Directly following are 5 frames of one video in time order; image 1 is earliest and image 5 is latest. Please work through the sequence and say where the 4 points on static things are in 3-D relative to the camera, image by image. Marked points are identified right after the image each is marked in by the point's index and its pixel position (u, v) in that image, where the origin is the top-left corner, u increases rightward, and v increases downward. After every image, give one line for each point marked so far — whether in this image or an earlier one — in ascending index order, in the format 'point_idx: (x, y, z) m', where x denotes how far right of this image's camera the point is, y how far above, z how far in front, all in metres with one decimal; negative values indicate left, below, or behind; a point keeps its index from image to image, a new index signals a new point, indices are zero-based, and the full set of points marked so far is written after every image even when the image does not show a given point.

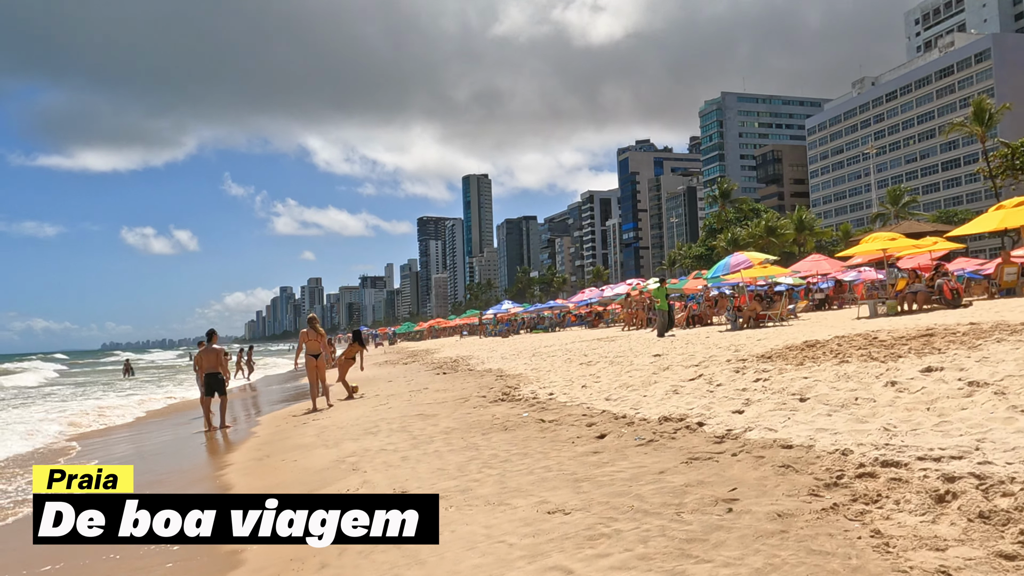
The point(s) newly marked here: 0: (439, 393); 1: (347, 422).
0: (-1.4, -1.9, +10.8) m
1: (-2.4, -2.0, +8.8) m
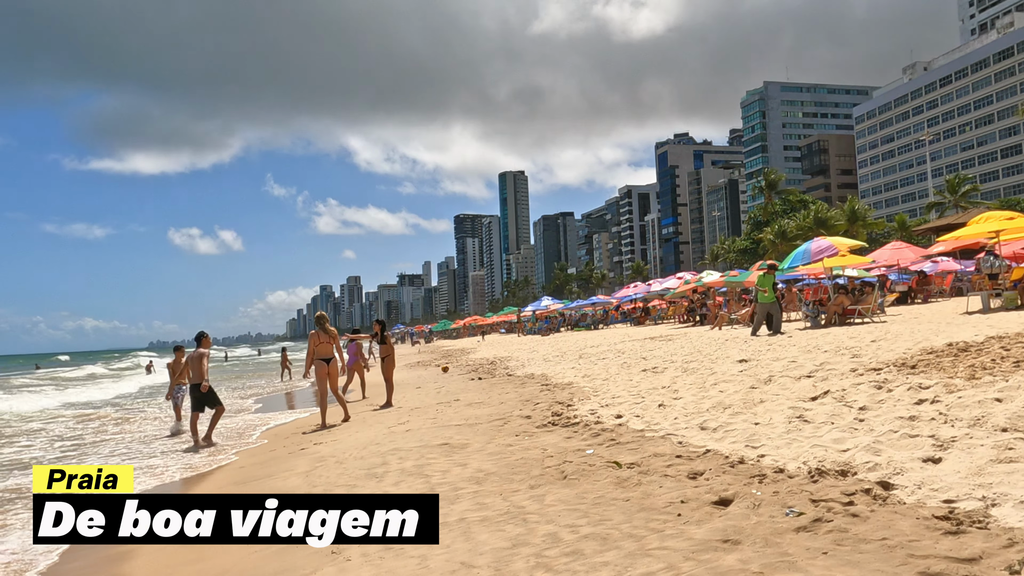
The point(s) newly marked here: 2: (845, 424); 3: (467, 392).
0: (-0.6, -1.8, +8.7) m
1: (-1.8, -1.8, +6.8) m
2: (+2.8, -1.2, +5.0) m
3: (-0.9, -2.0, +11.5) m
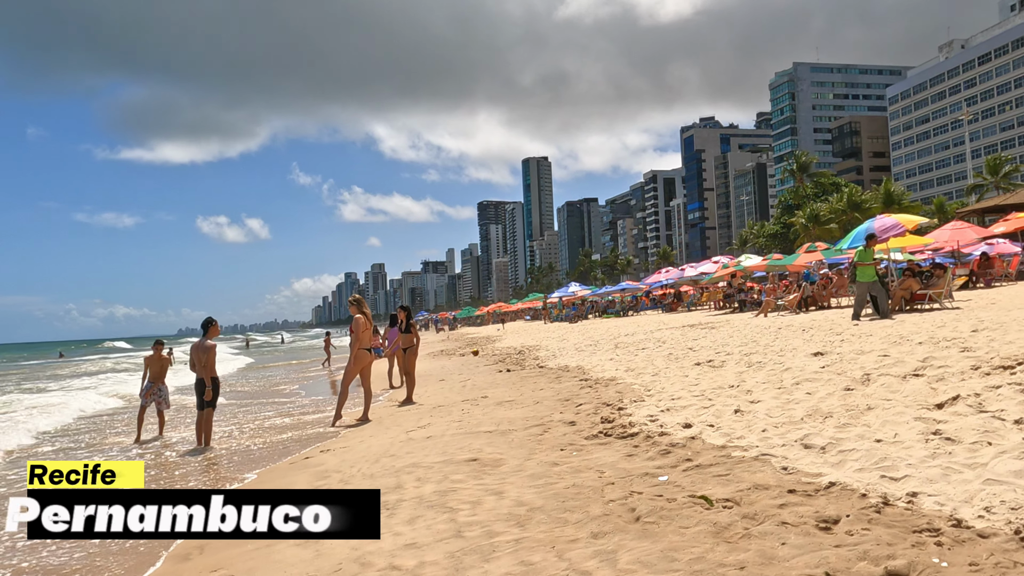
0: (-0.2, -1.6, +7.6) m
1: (-1.4, -1.6, +5.7) m
2: (+3.1, -1.0, +3.7) m
3: (-0.3, -1.7, +10.4) m
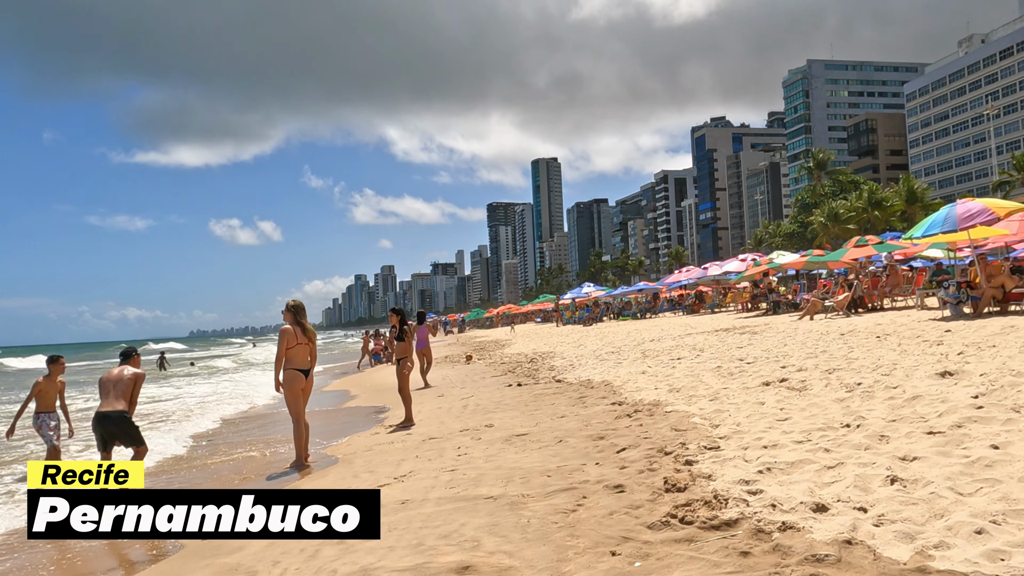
0: (0.0, -1.5, +5.5) m
1: (-1.3, -1.6, +3.6) m
2: (+3.2, -0.9, +1.6) m
3: (-0.2, -1.7, +8.3) m
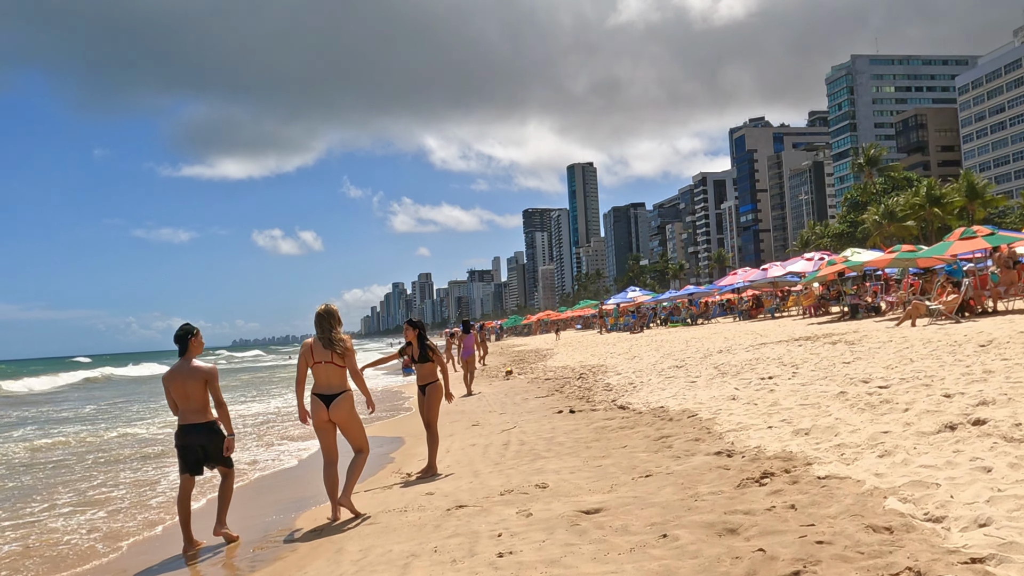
0: (+0.4, -1.5, +3.3) m
1: (-1.0, -1.6, +1.5) m
2: (+3.4, -0.9, -0.8) m
3: (+0.4, -1.7, +6.1) m
